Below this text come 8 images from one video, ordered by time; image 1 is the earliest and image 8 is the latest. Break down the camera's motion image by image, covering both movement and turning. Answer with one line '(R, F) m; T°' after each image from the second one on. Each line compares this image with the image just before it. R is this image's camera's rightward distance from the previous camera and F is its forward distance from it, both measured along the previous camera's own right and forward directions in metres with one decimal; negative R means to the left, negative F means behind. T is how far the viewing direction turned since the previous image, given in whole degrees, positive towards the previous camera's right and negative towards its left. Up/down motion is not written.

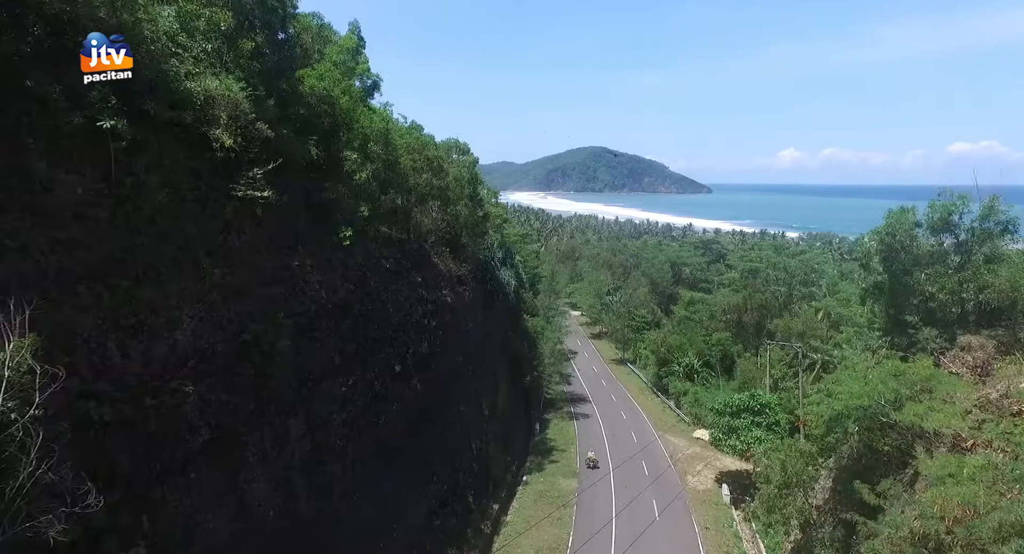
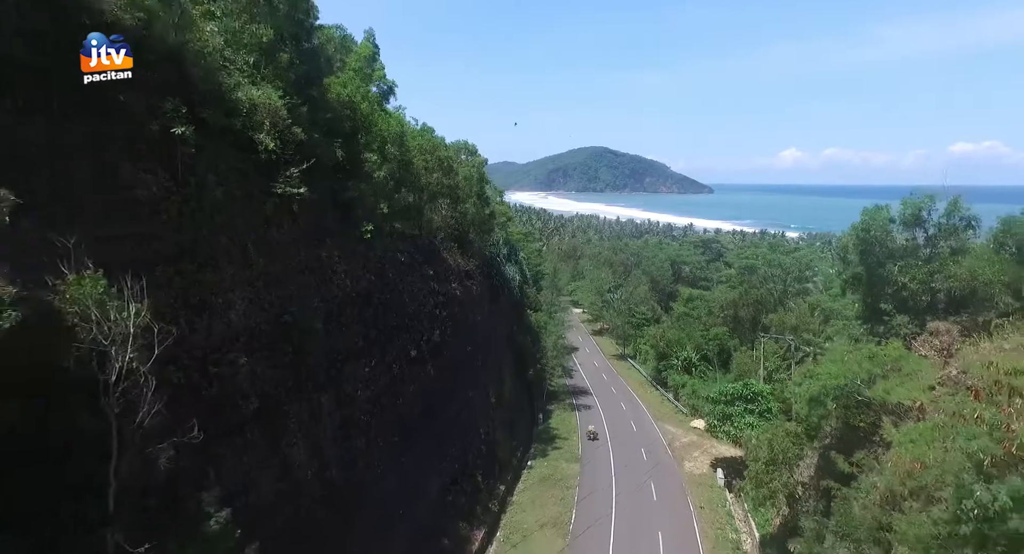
(-0.3, -1.8) m; 0°
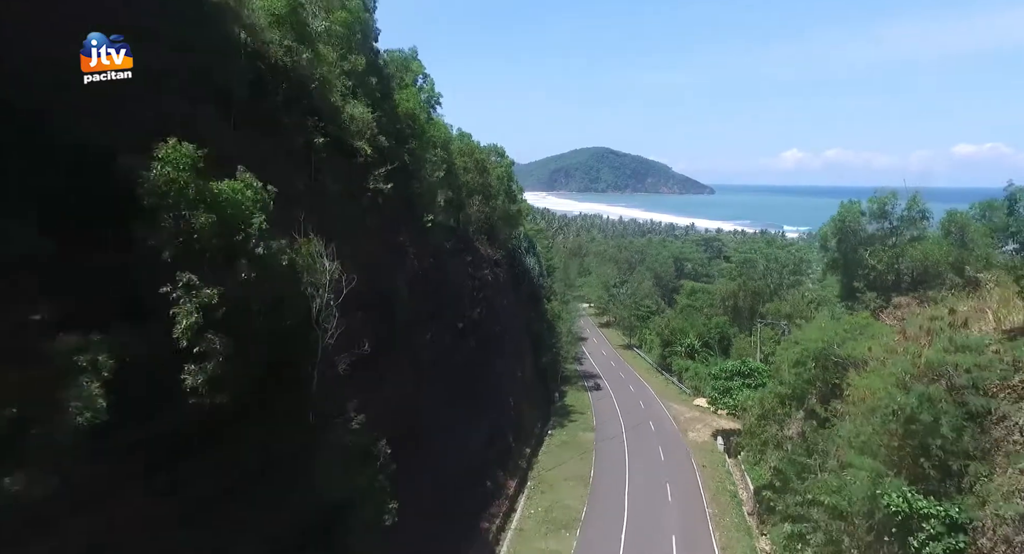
(-1.6, -4.3) m; 0°
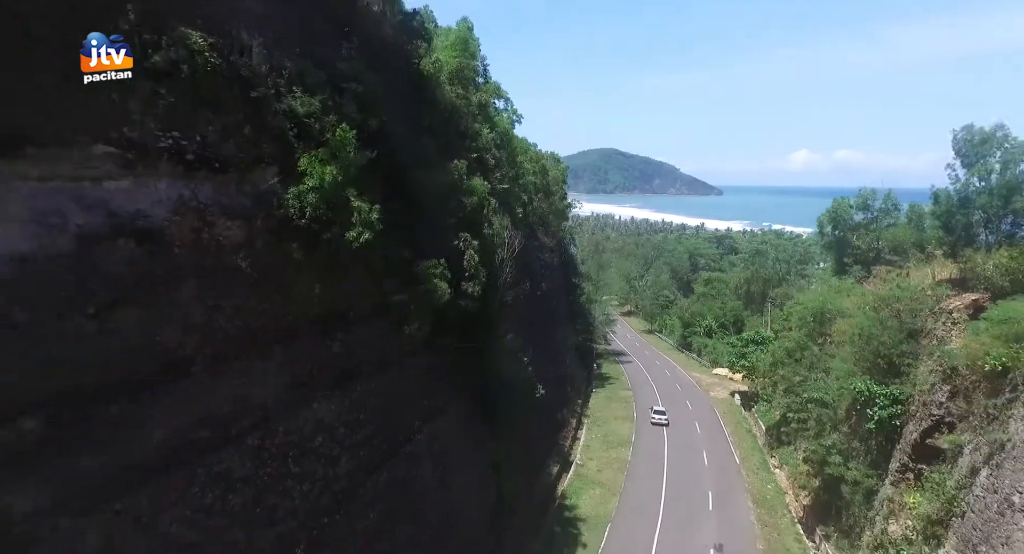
(-3.8, -8.0) m; -1°
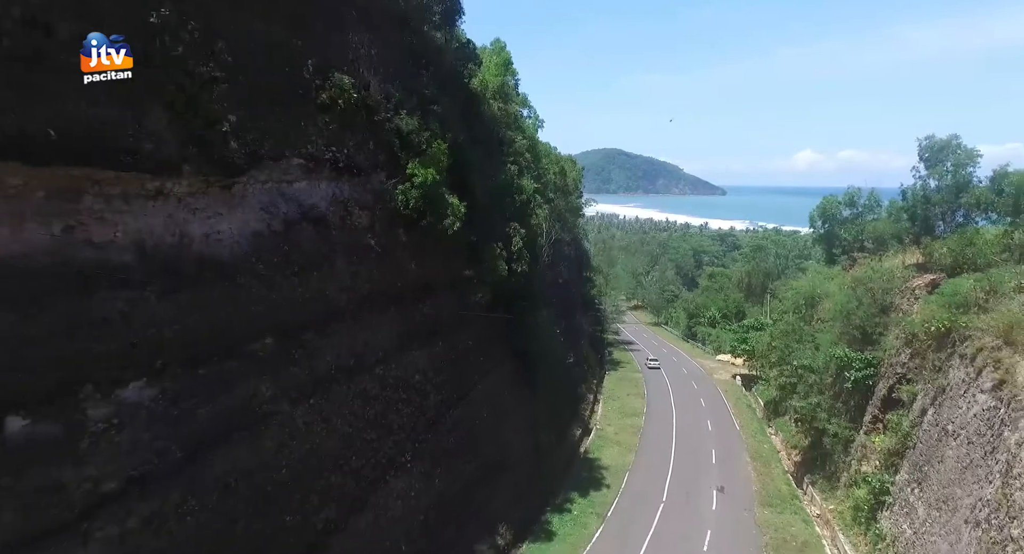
(-1.5, -4.3) m; 0°
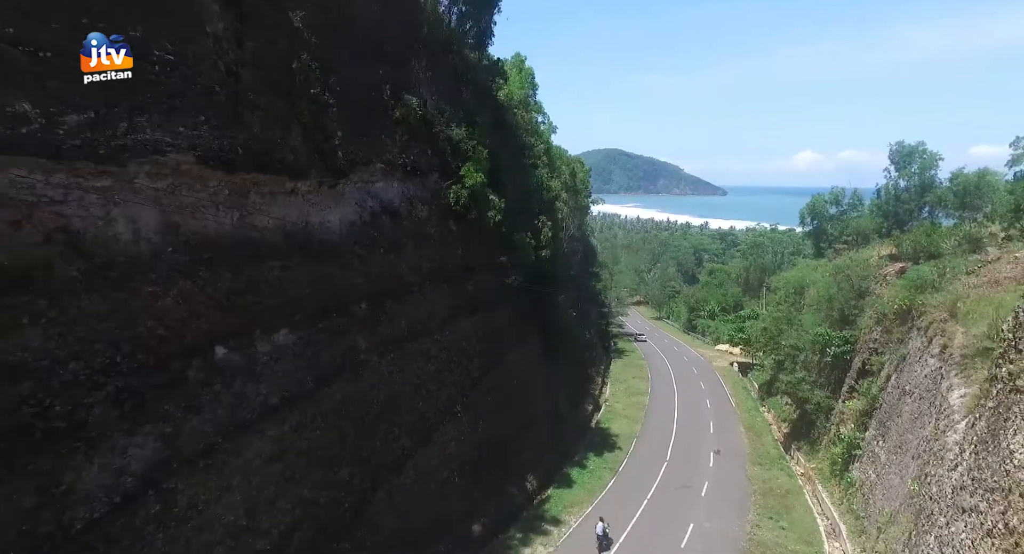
(-1.1, -3.6) m; 0°
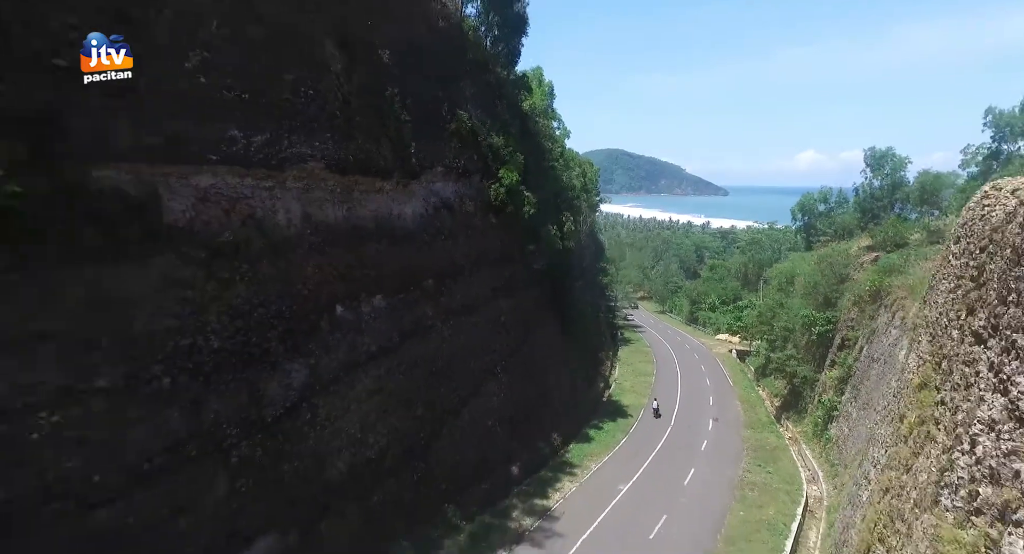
(-1.3, -4.1) m; 0°
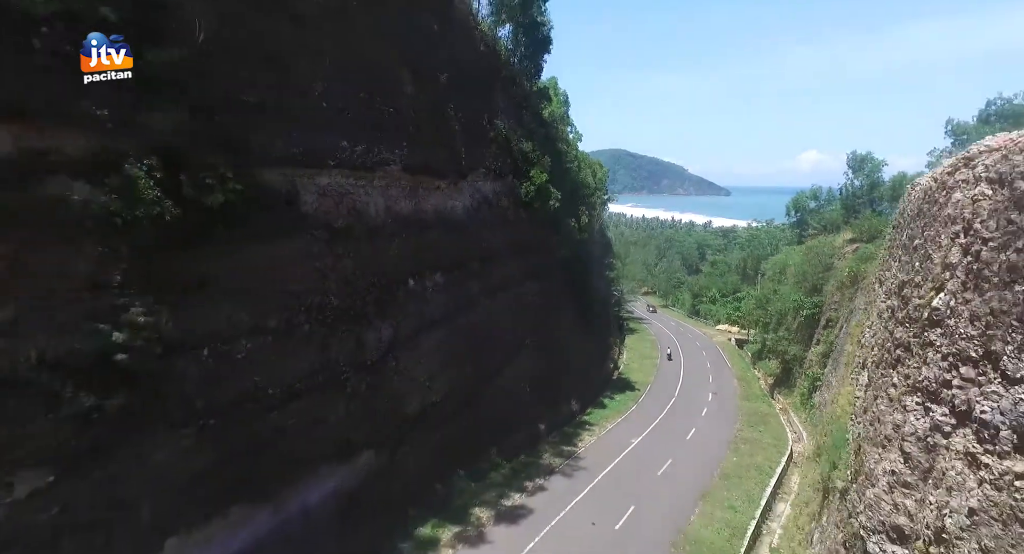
(-1.3, -4.1) m; 0°
